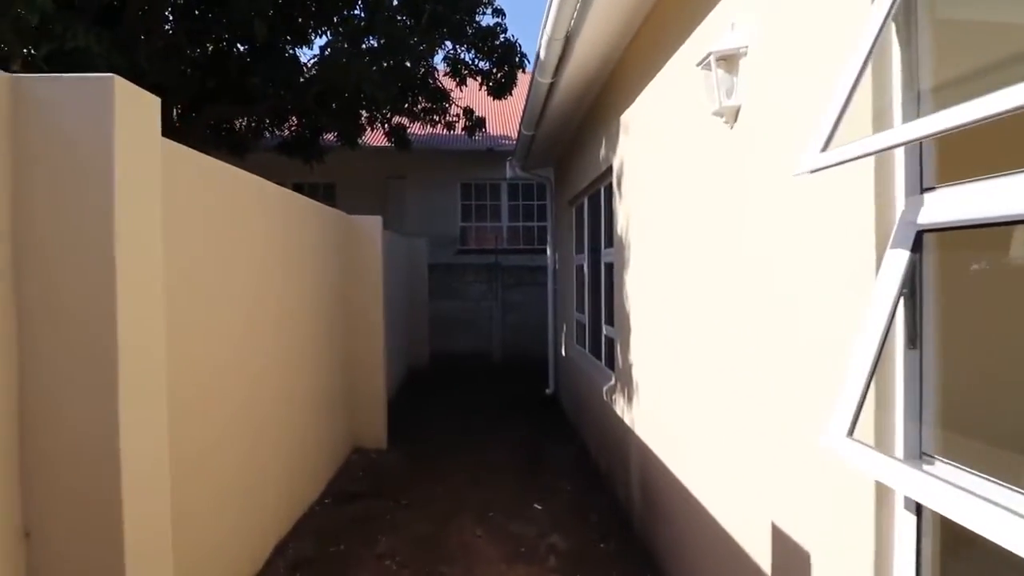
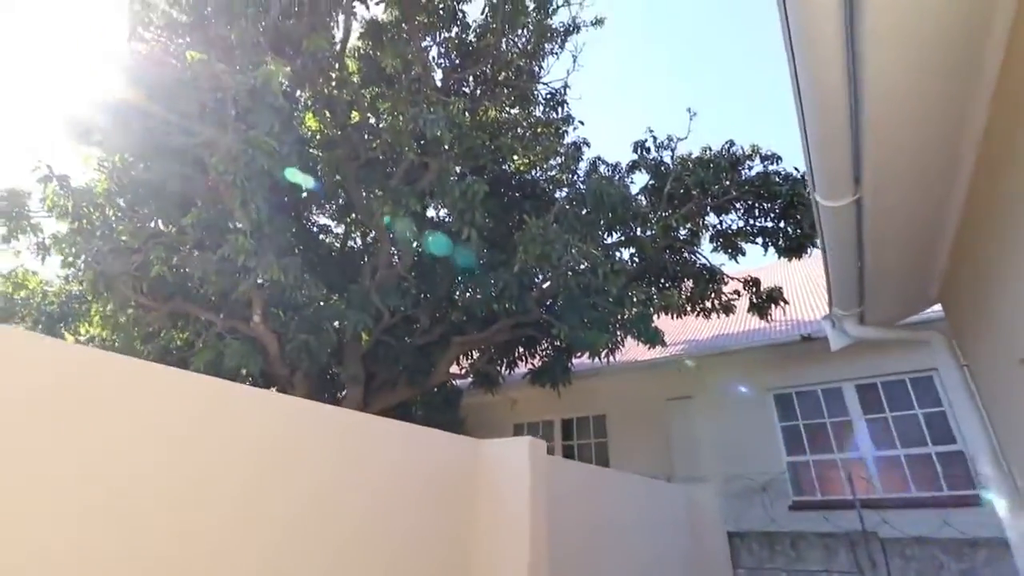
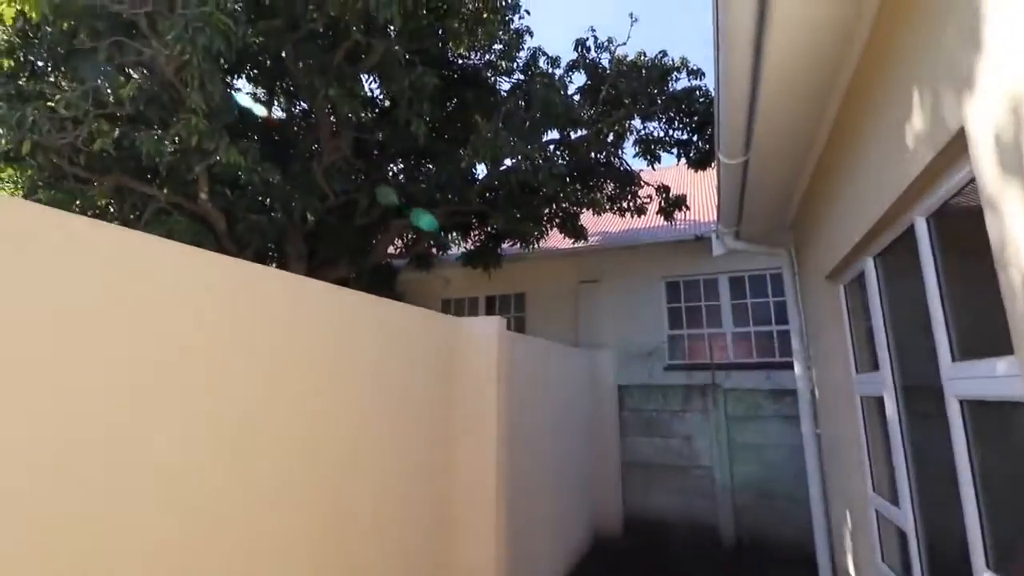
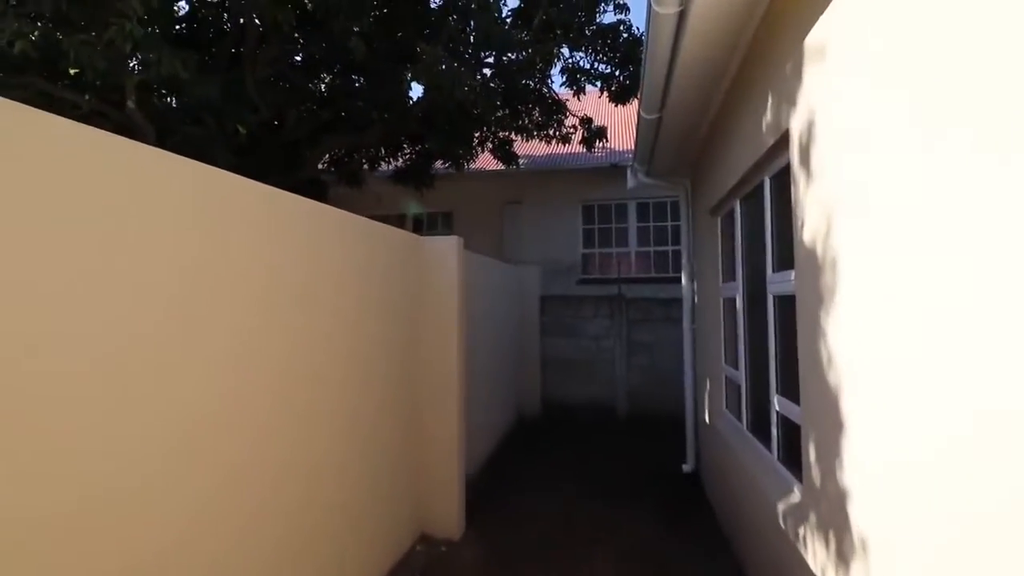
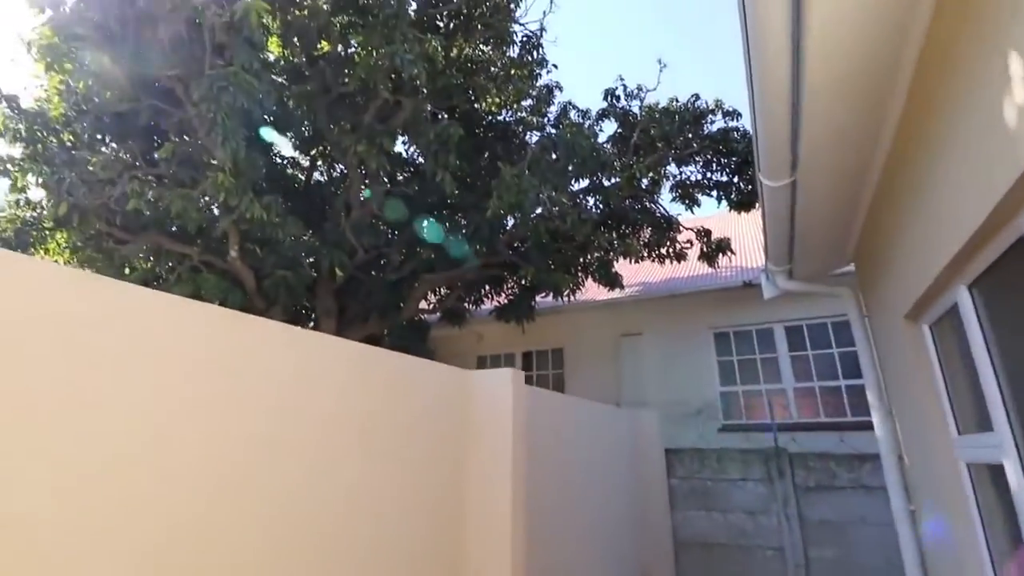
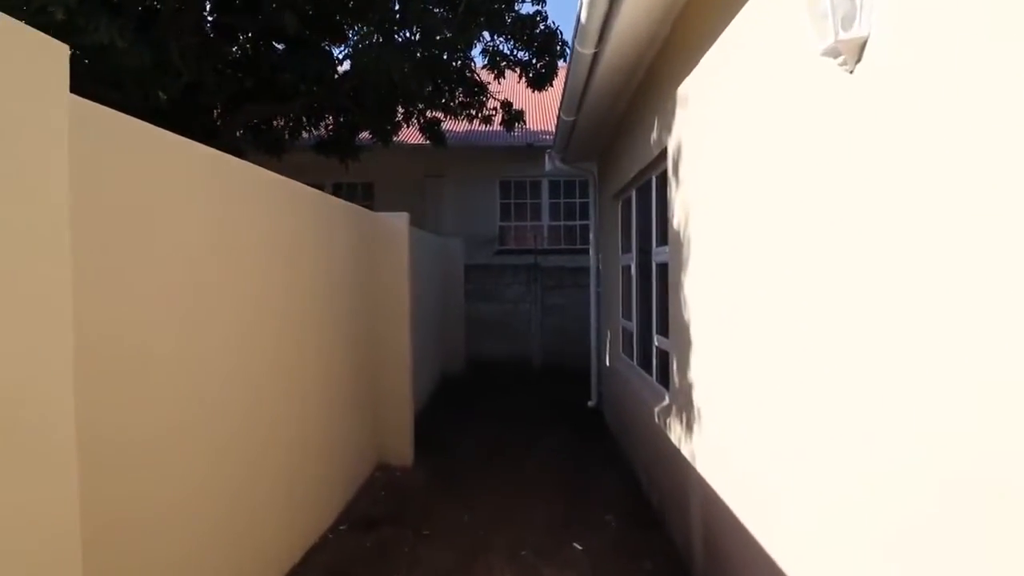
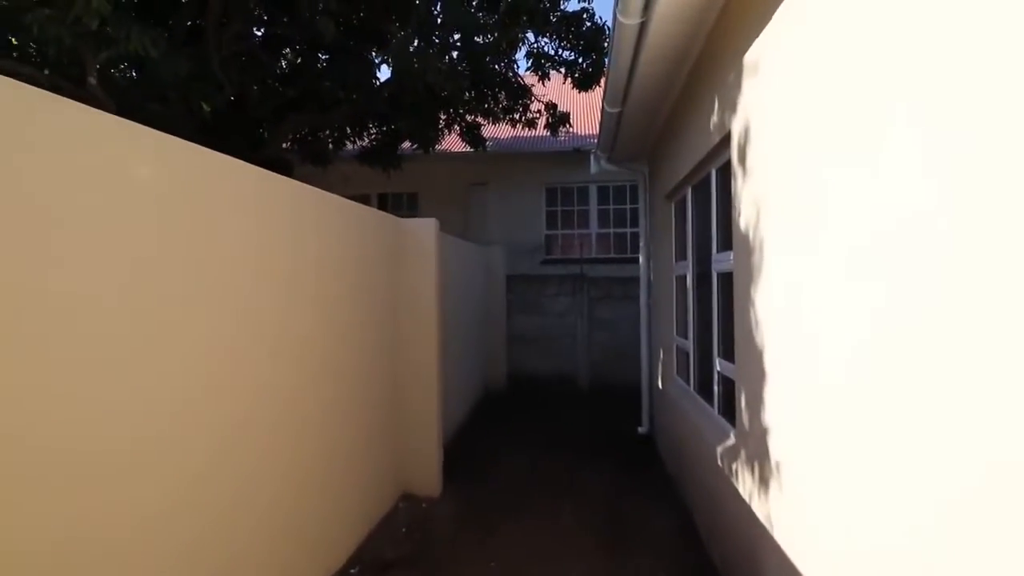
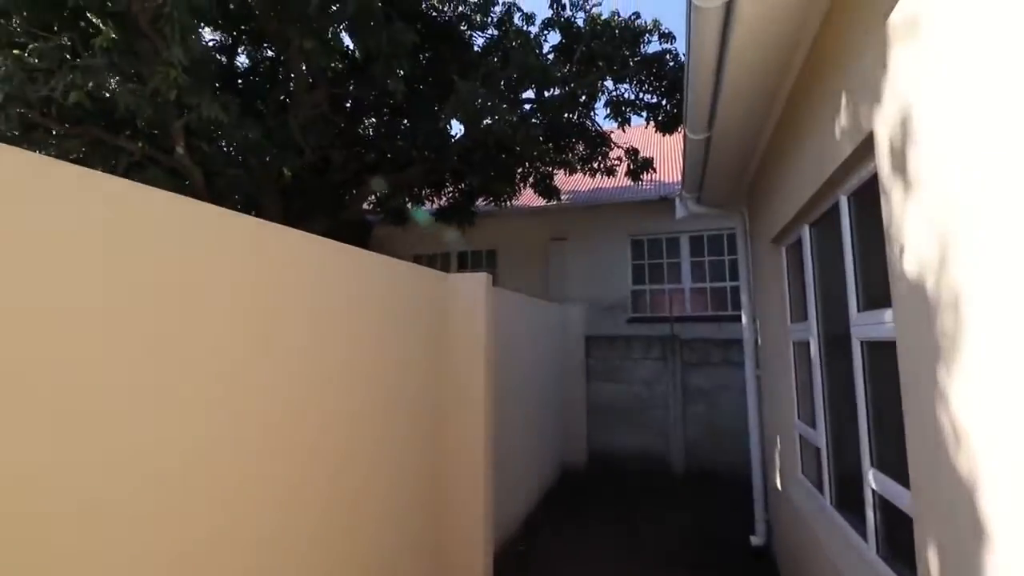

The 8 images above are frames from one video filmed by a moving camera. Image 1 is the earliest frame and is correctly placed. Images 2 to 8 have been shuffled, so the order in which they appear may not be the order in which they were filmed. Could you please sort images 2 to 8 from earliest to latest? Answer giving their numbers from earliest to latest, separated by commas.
6, 7, 4, 8, 3, 5, 2
